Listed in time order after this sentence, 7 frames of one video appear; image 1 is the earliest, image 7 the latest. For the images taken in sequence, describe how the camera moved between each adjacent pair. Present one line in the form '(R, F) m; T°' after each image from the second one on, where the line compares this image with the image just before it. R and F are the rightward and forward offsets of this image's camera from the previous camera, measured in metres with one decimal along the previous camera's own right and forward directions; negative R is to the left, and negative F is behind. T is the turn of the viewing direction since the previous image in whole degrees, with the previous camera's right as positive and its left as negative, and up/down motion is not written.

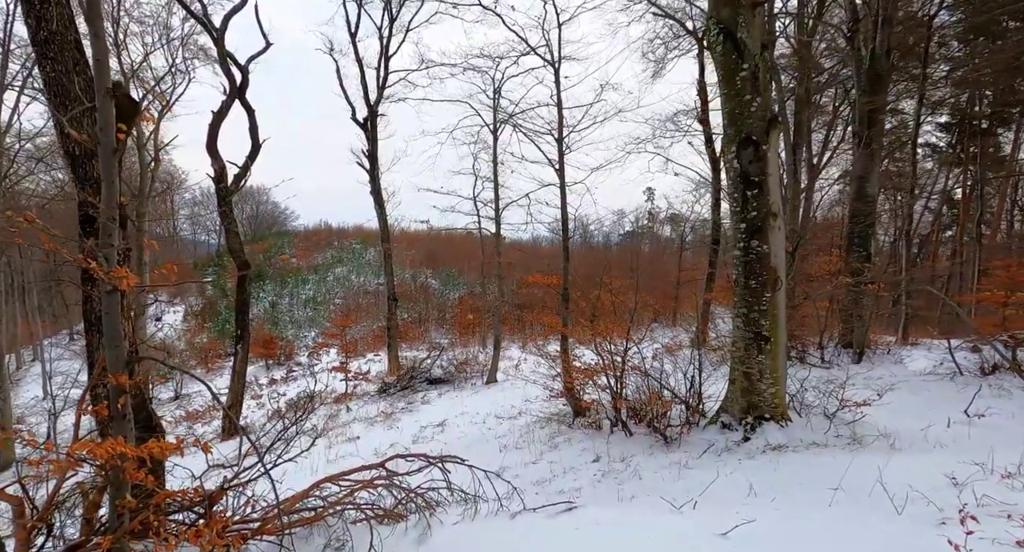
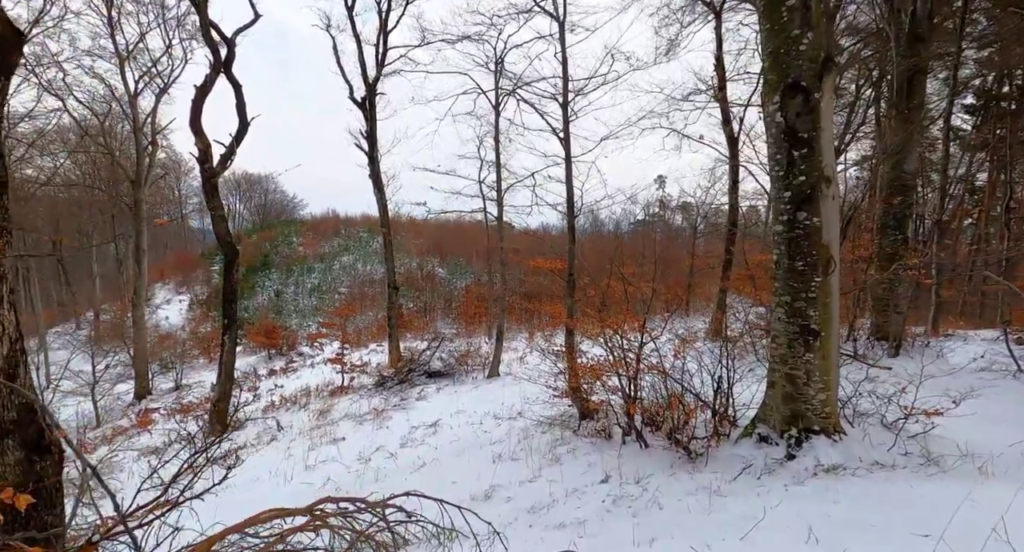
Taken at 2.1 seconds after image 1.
(+0.1, +0.8) m; -1°
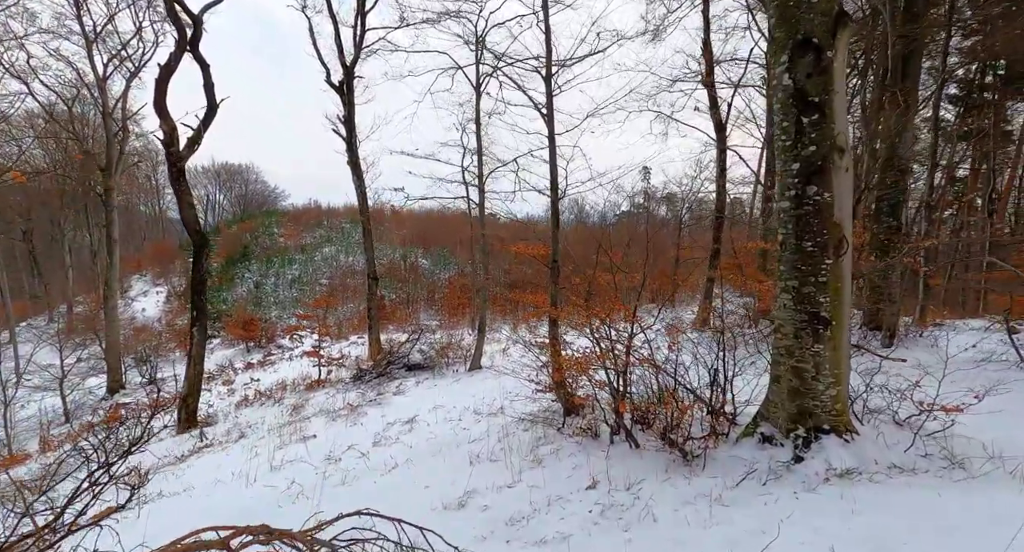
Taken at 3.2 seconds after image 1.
(0.0, +0.4) m; +1°
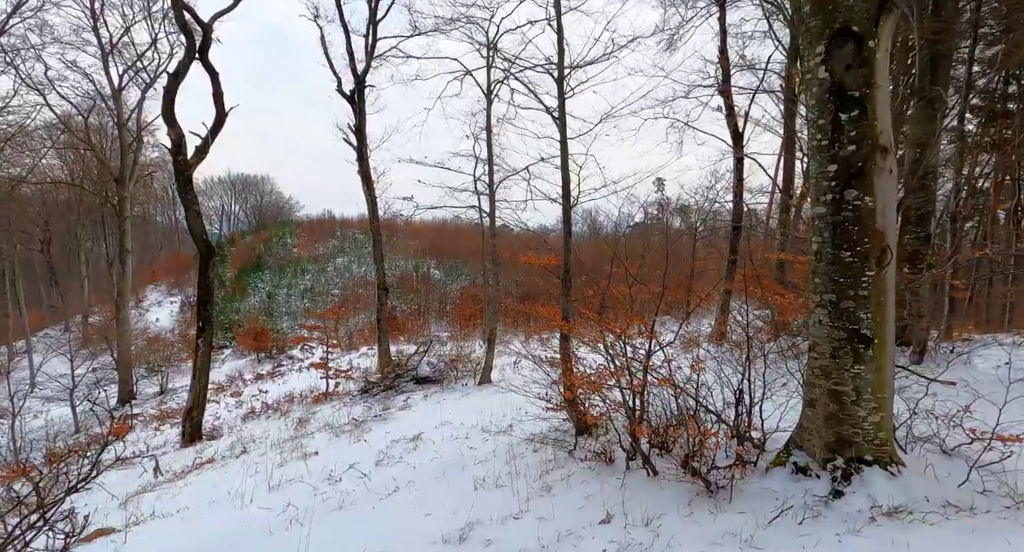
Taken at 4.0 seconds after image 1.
(0.0, +0.3) m; -1°
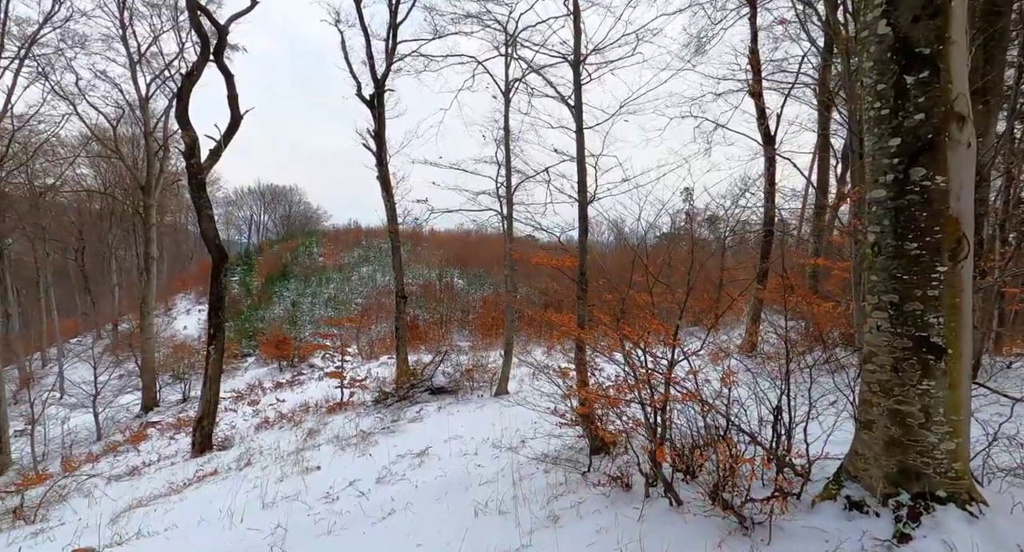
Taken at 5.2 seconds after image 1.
(+0.1, +0.4) m; -2°
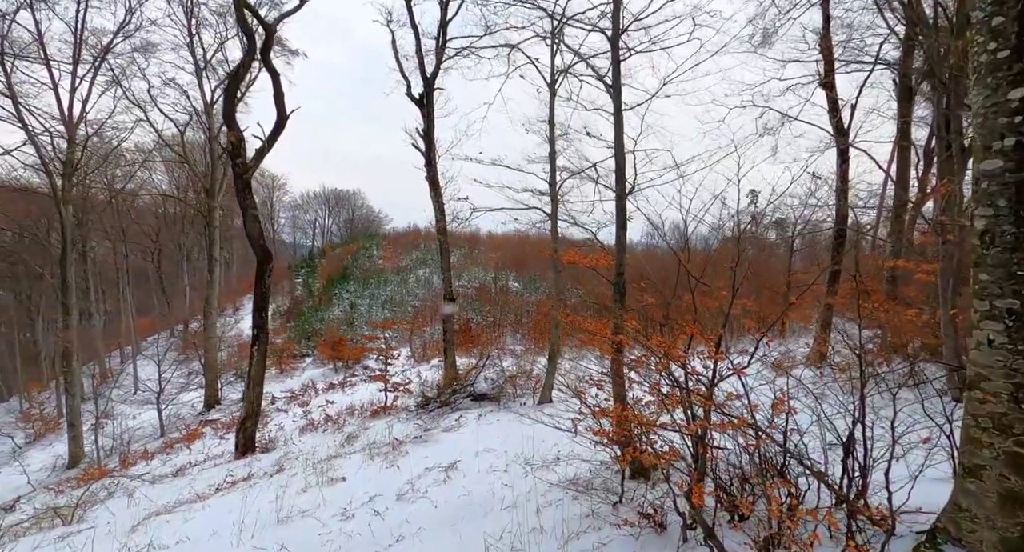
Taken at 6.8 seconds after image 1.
(+0.2, +0.5) m; -5°
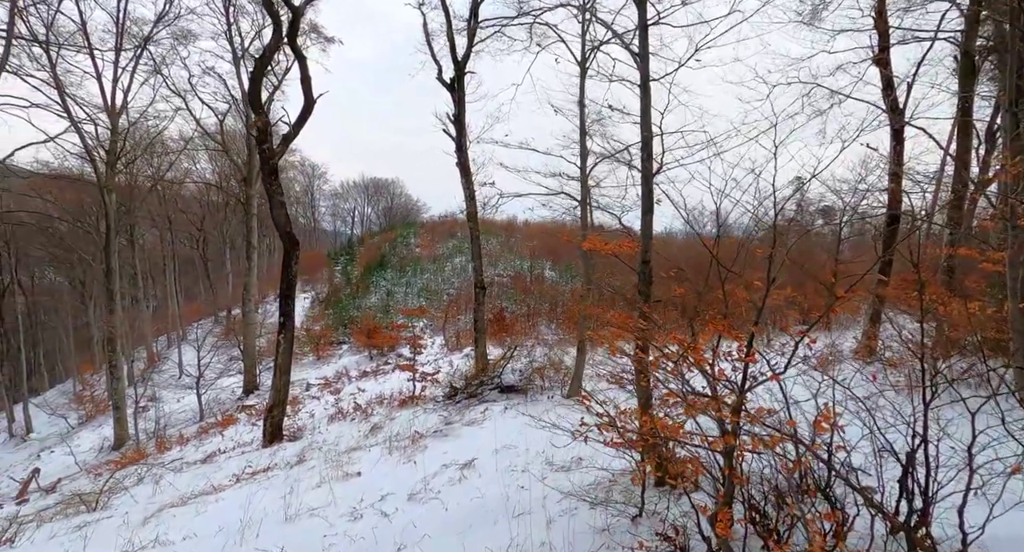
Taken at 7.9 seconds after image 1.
(+0.1, +0.3) m; -3°
